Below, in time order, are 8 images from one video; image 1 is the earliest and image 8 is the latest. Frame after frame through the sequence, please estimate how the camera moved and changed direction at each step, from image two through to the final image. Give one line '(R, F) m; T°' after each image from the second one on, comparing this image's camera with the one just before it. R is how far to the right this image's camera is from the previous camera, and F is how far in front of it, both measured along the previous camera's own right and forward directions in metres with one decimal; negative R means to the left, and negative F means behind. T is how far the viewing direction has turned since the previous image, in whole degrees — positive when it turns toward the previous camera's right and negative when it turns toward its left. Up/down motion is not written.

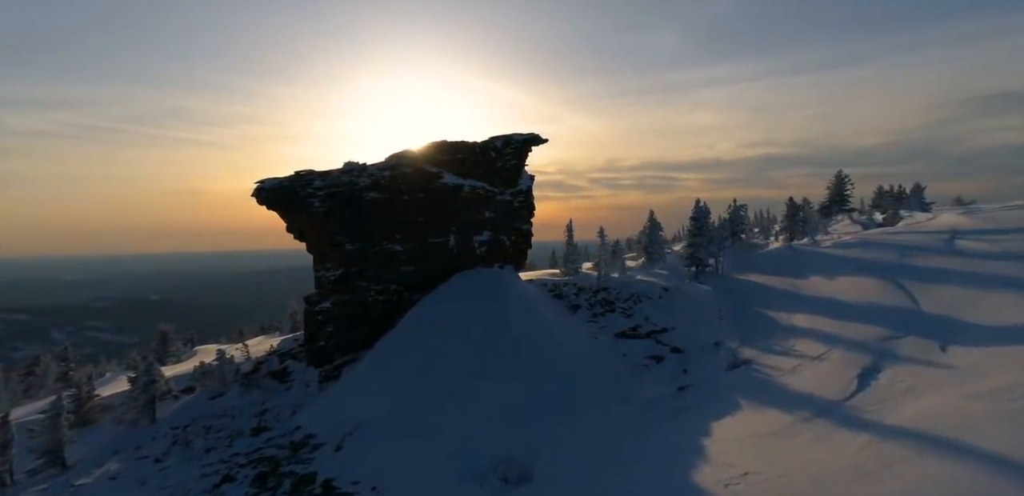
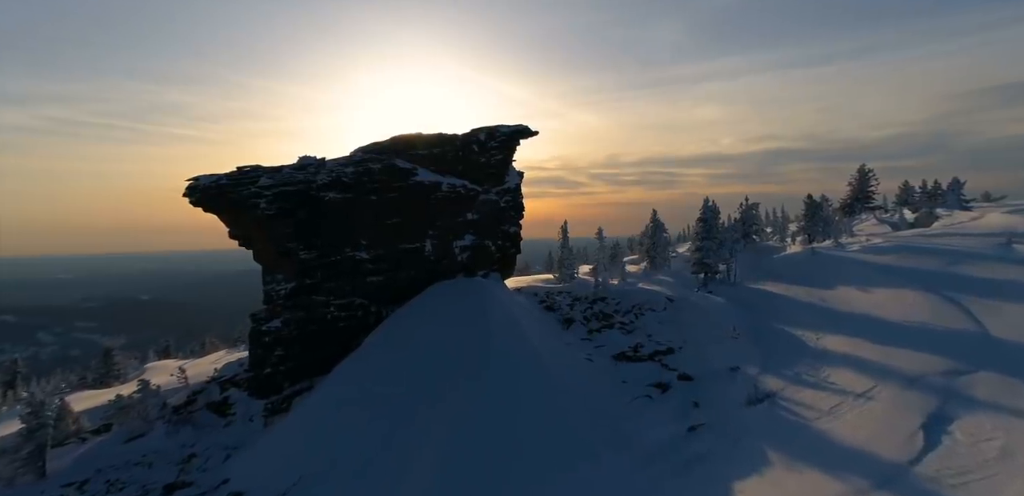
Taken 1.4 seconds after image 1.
(+1.5, +6.0) m; 0°
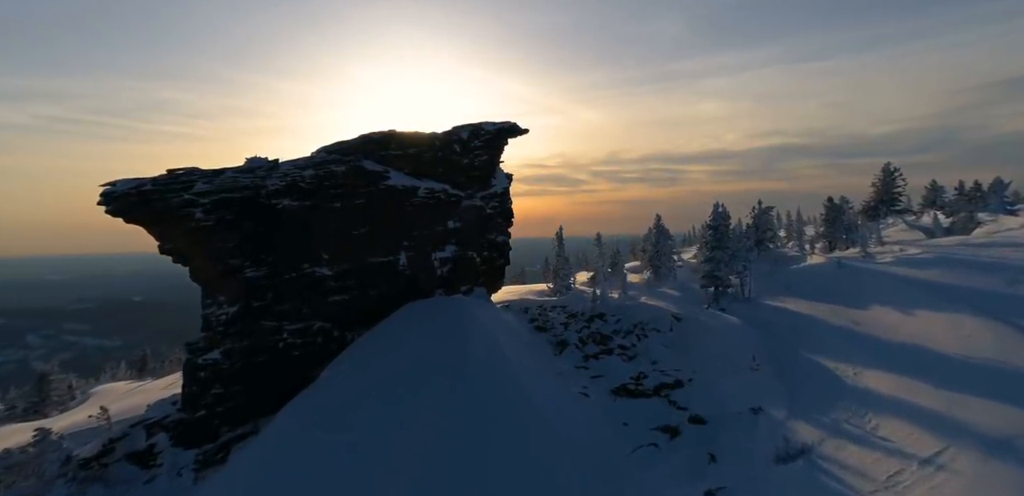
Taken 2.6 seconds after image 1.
(+1.3, +5.4) m; 0°
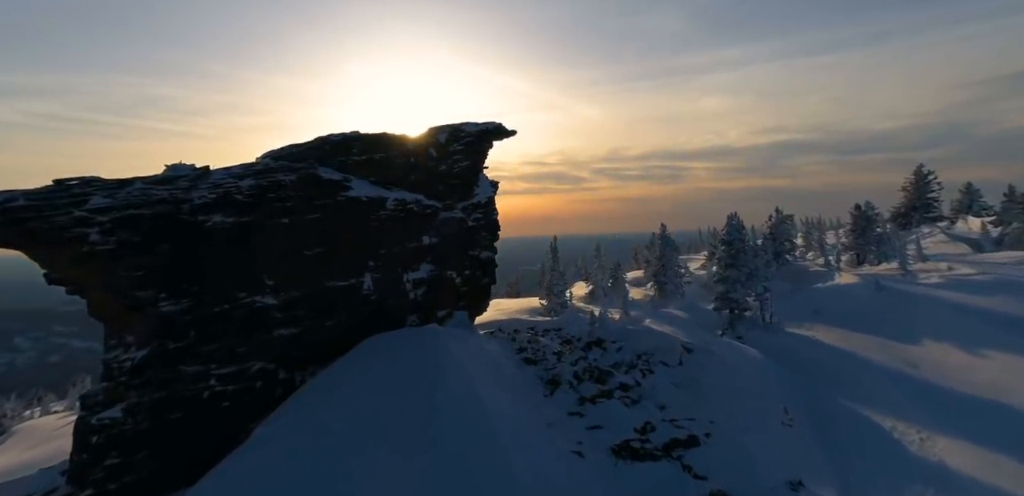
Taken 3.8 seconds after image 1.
(+1.2, +5.8) m; 0°
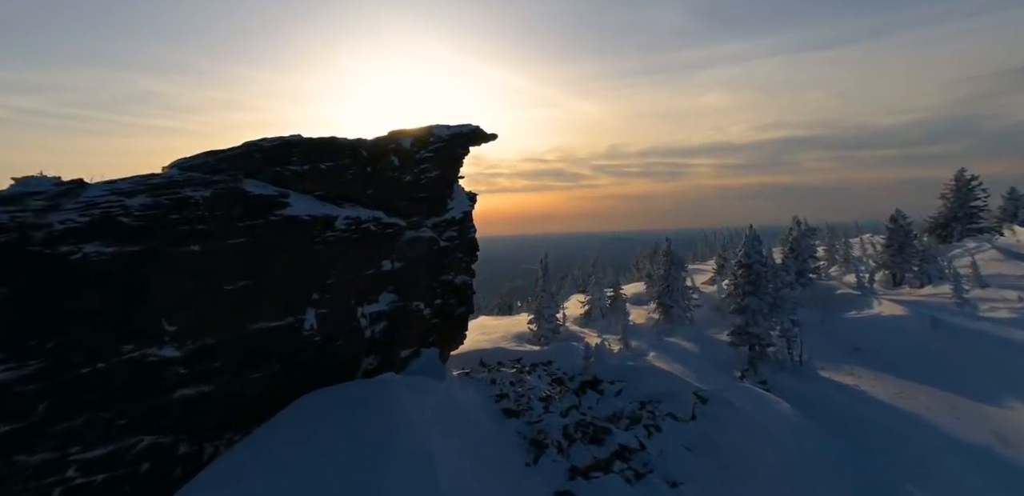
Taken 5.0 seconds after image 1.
(+1.4, +6.3) m; 0°
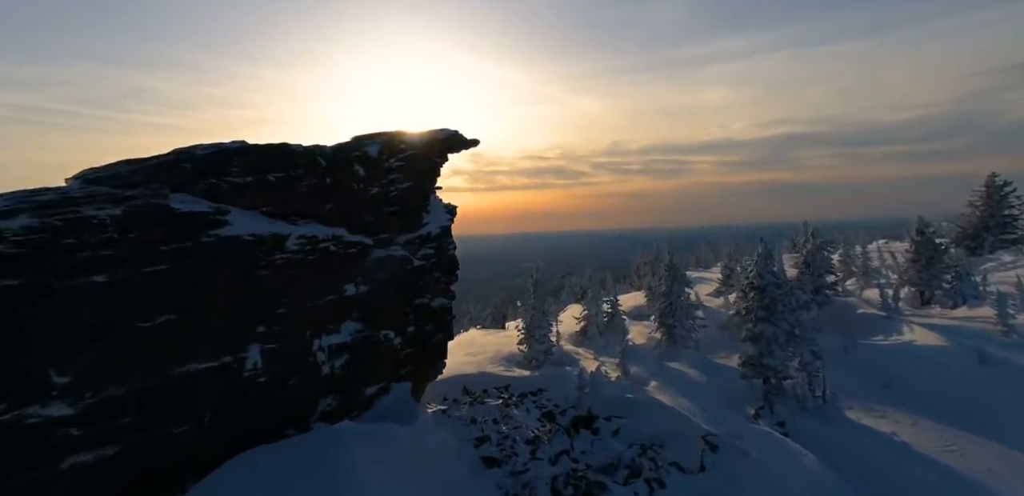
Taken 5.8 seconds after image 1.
(+1.0, +4.0) m; 0°
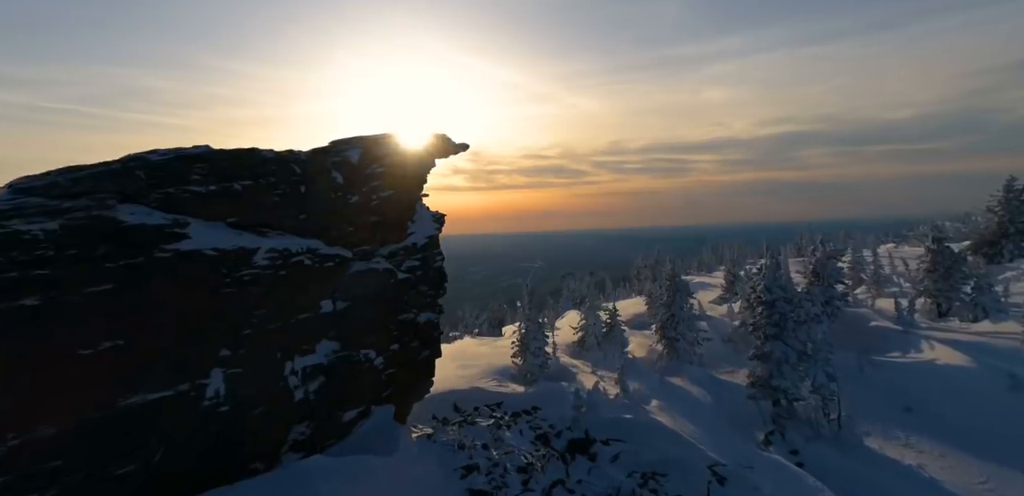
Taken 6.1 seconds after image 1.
(+0.5, +2.1) m; 0°
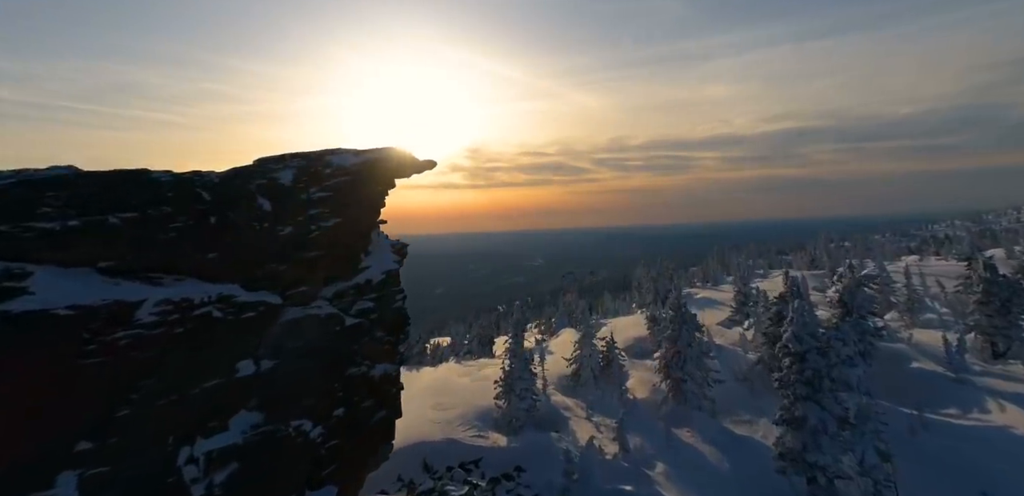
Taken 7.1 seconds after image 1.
(+1.2, +5.3) m; 0°
